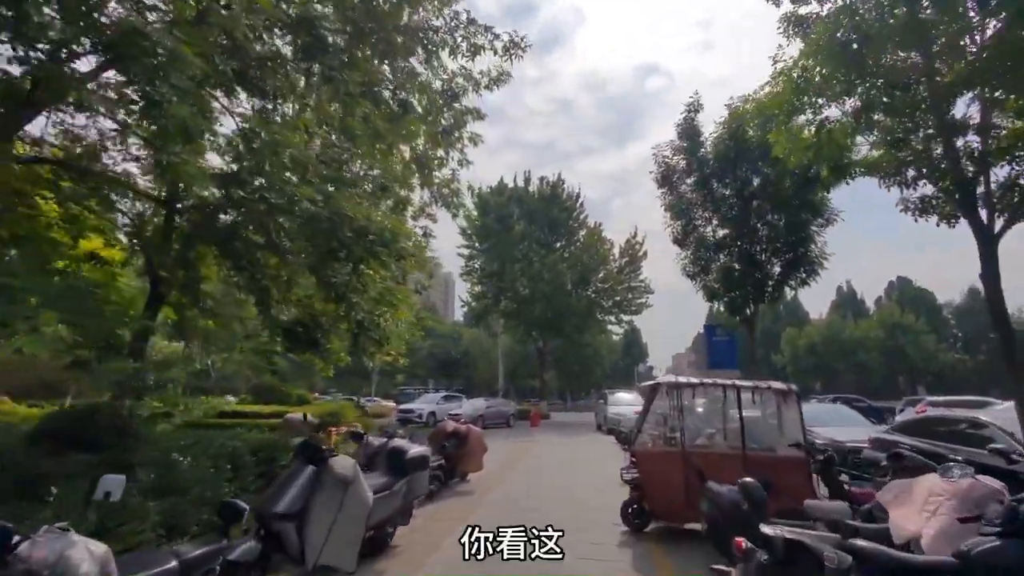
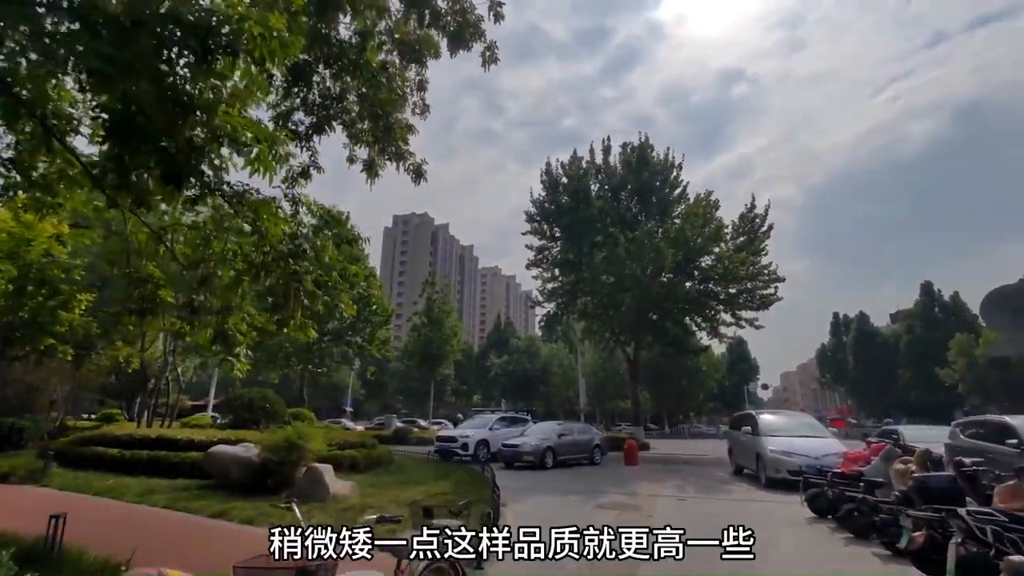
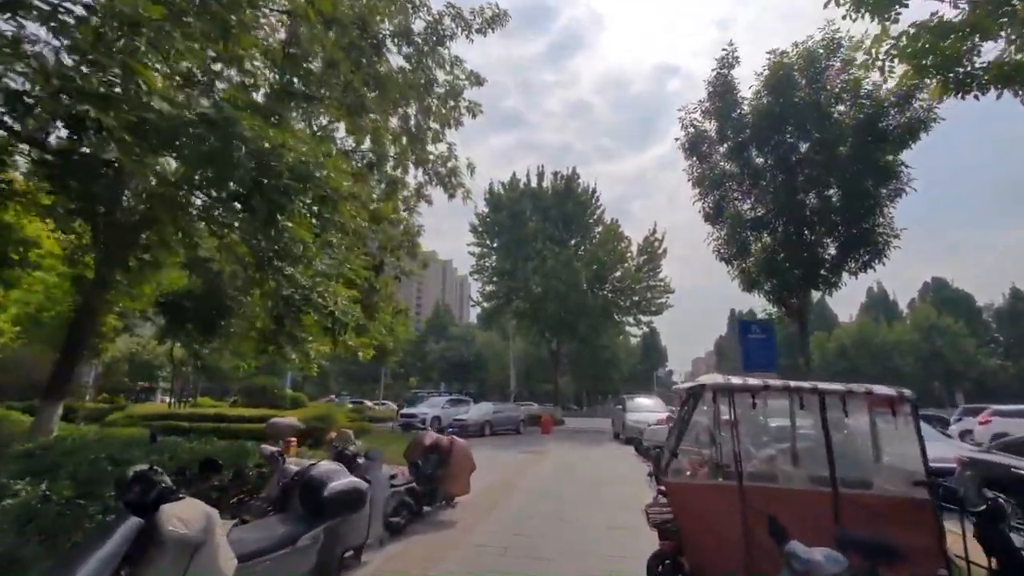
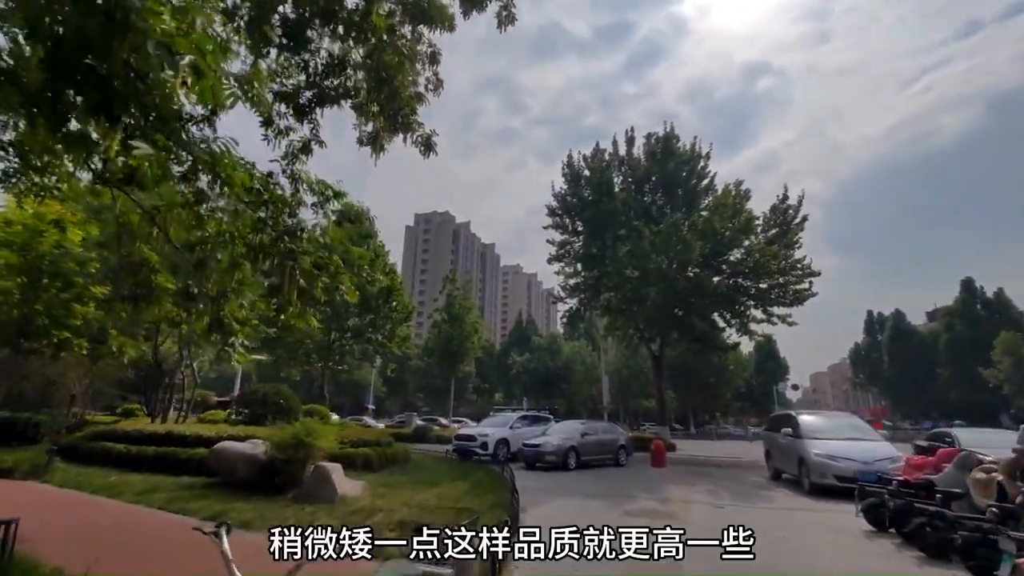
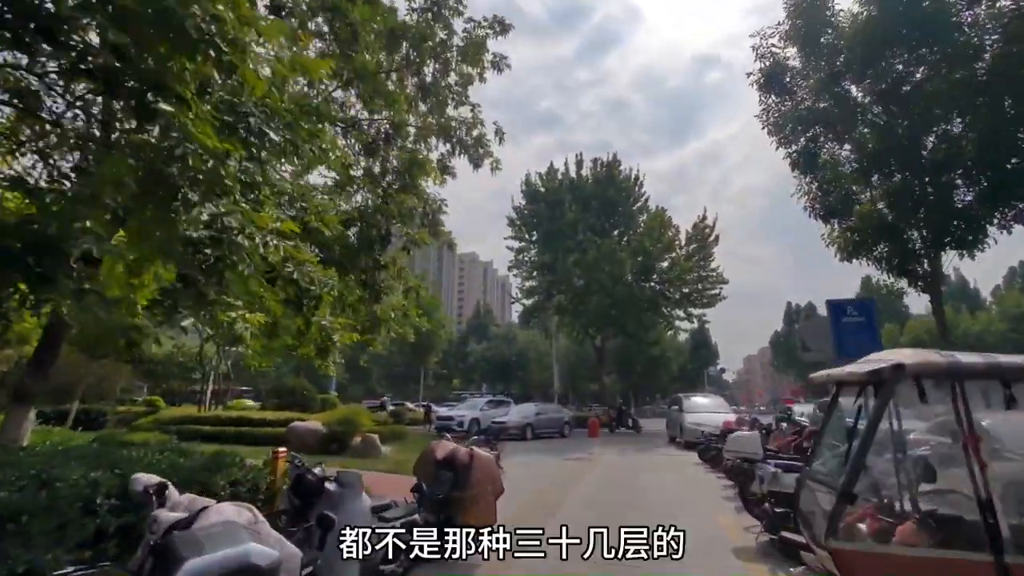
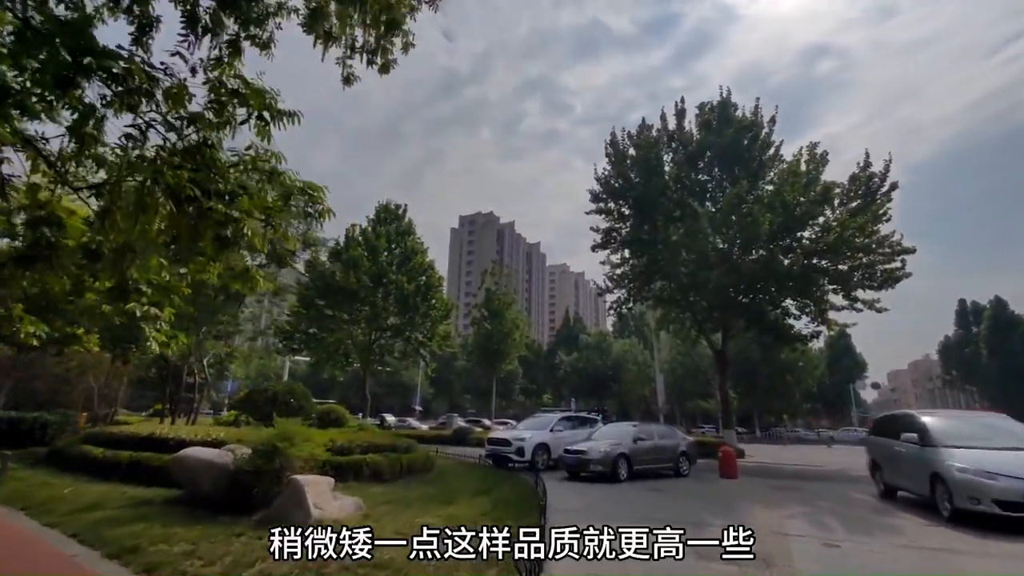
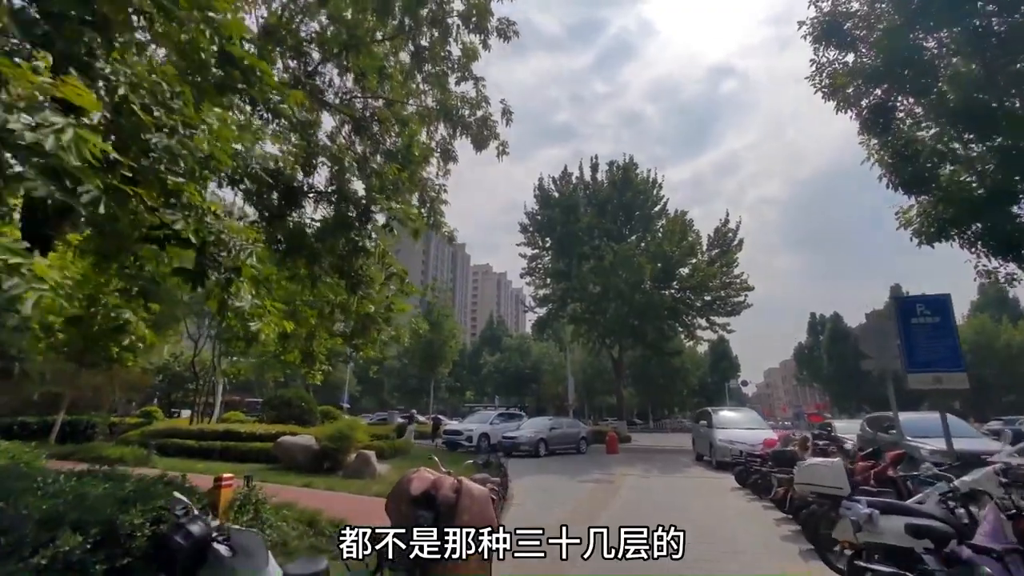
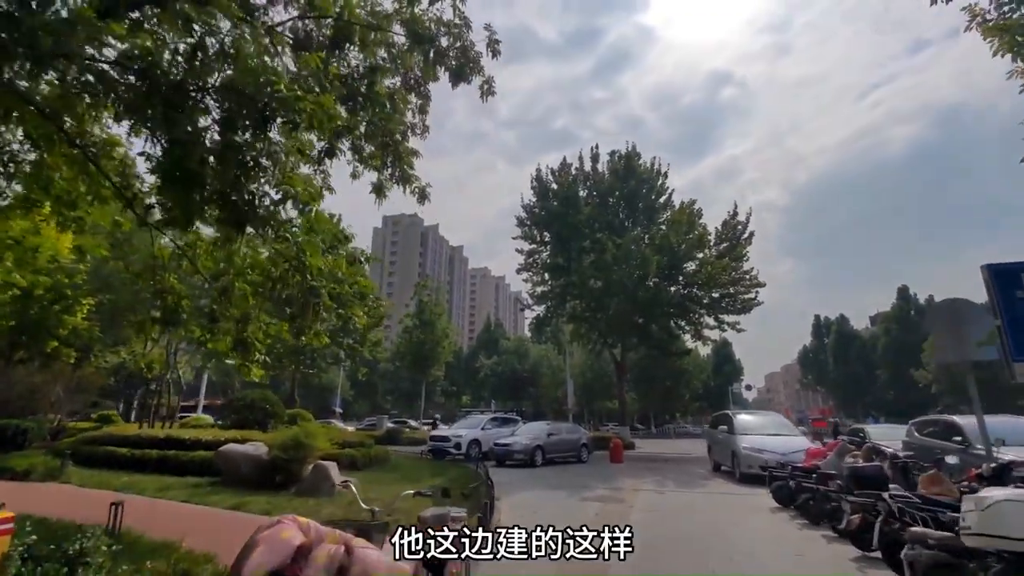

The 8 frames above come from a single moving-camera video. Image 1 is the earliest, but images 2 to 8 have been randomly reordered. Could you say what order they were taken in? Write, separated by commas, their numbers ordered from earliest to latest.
3, 5, 7, 8, 2, 4, 6
